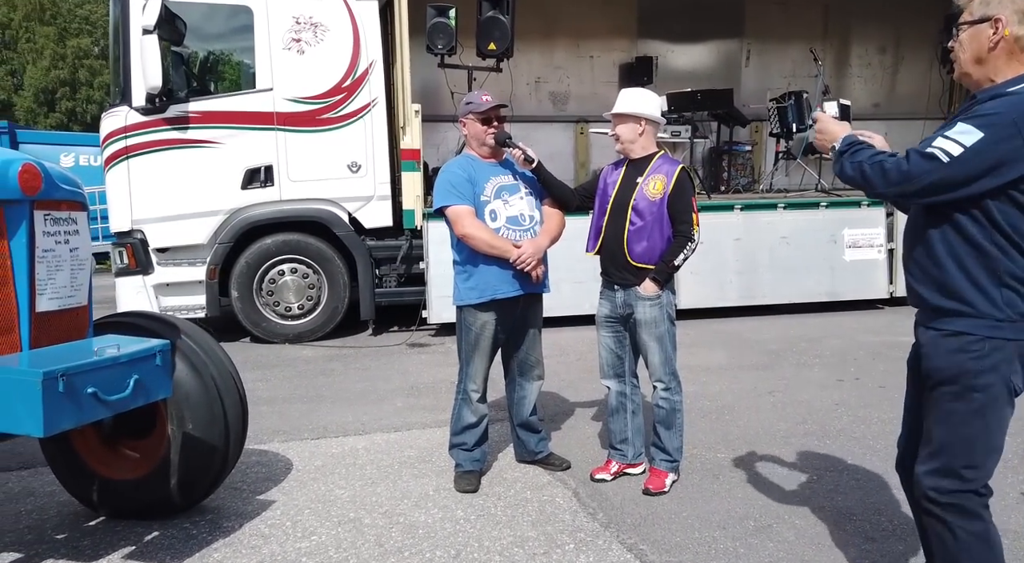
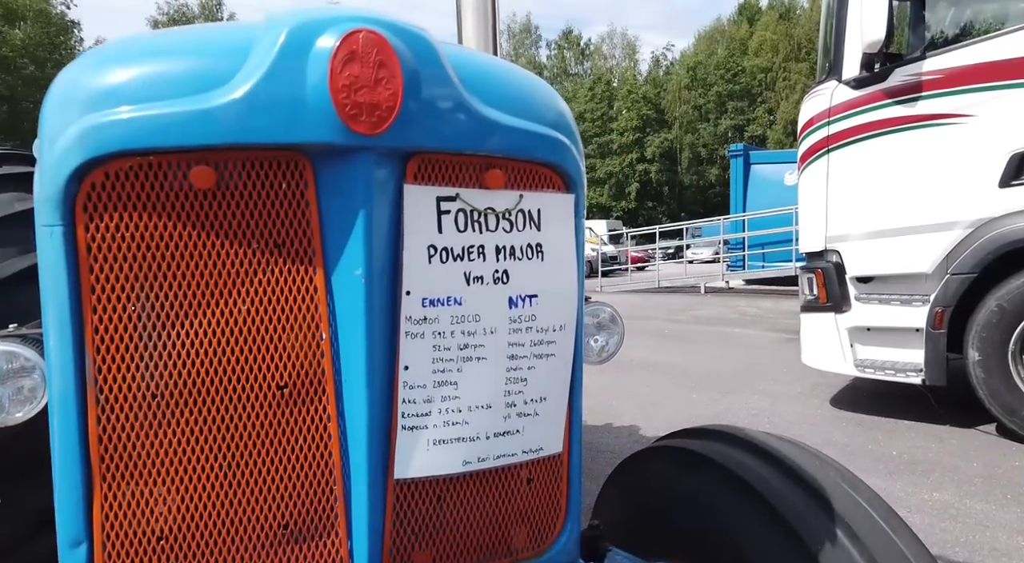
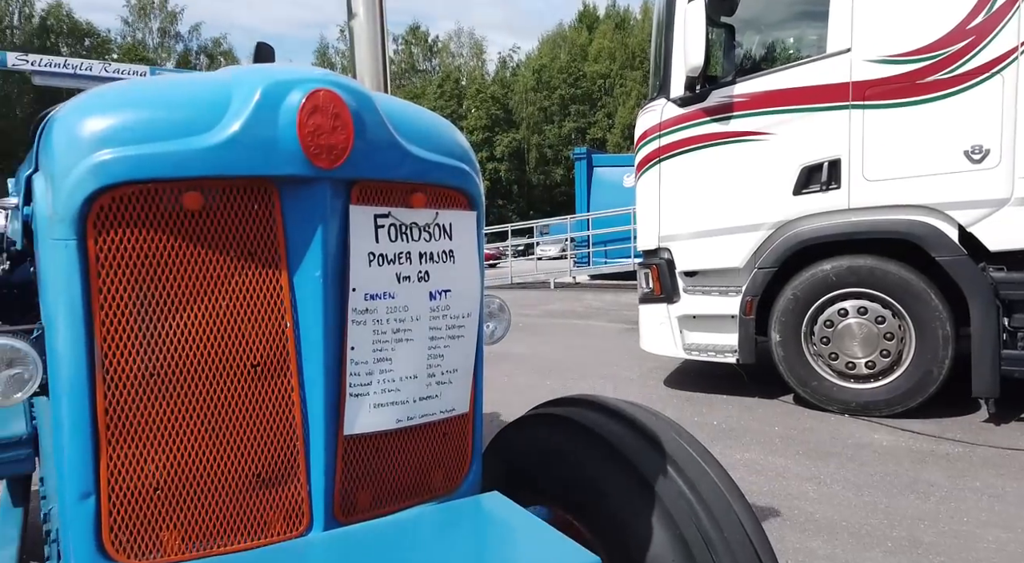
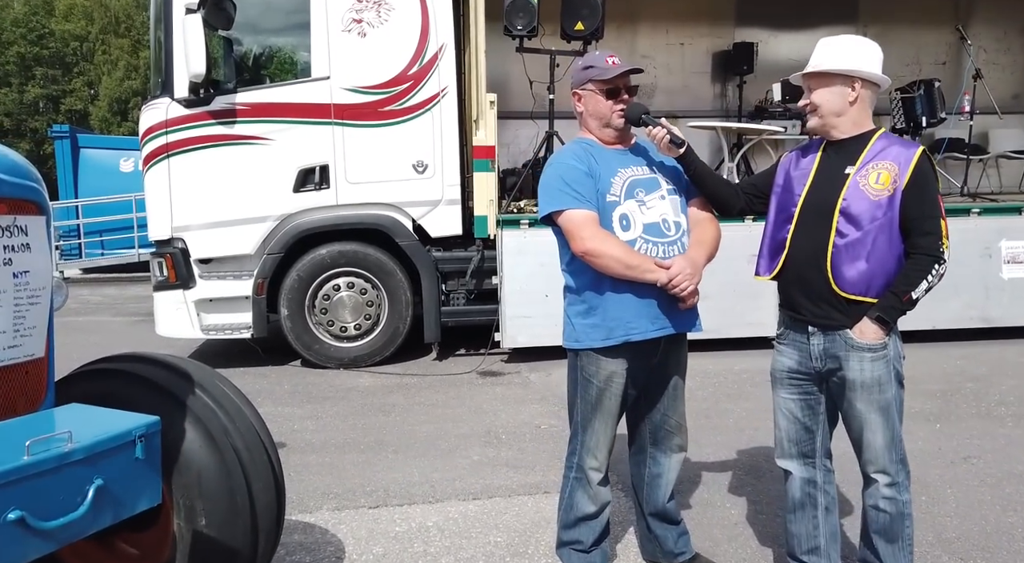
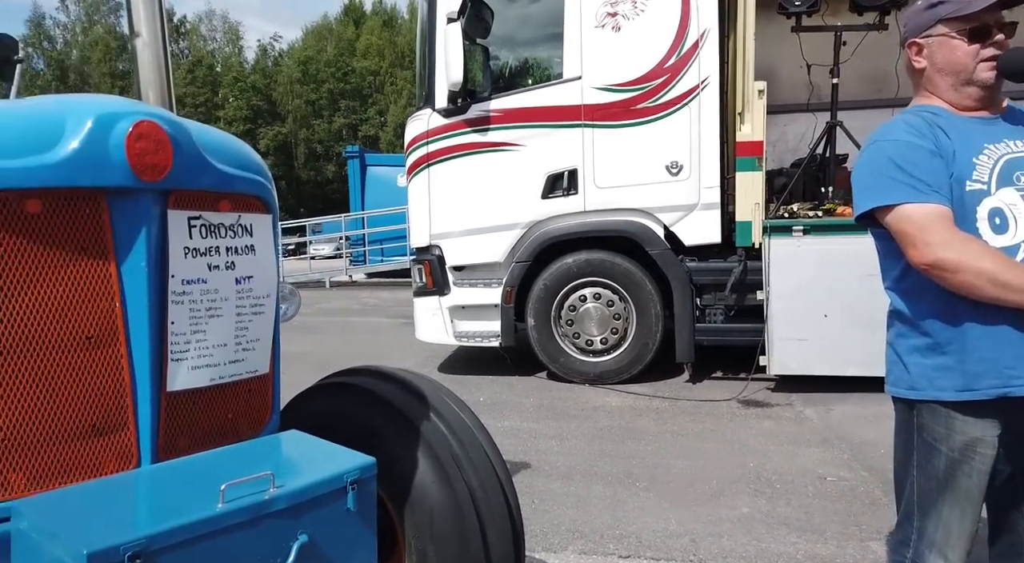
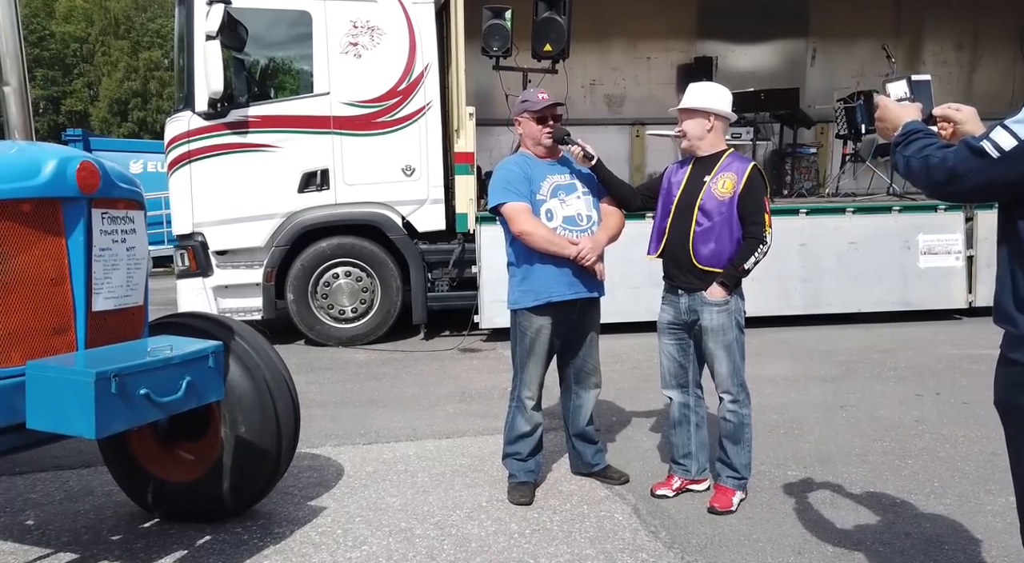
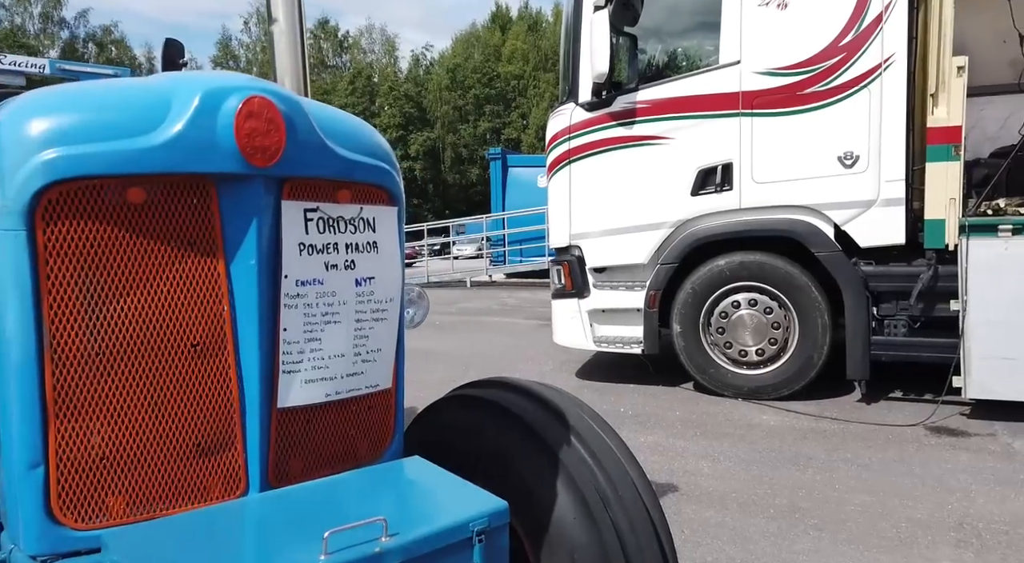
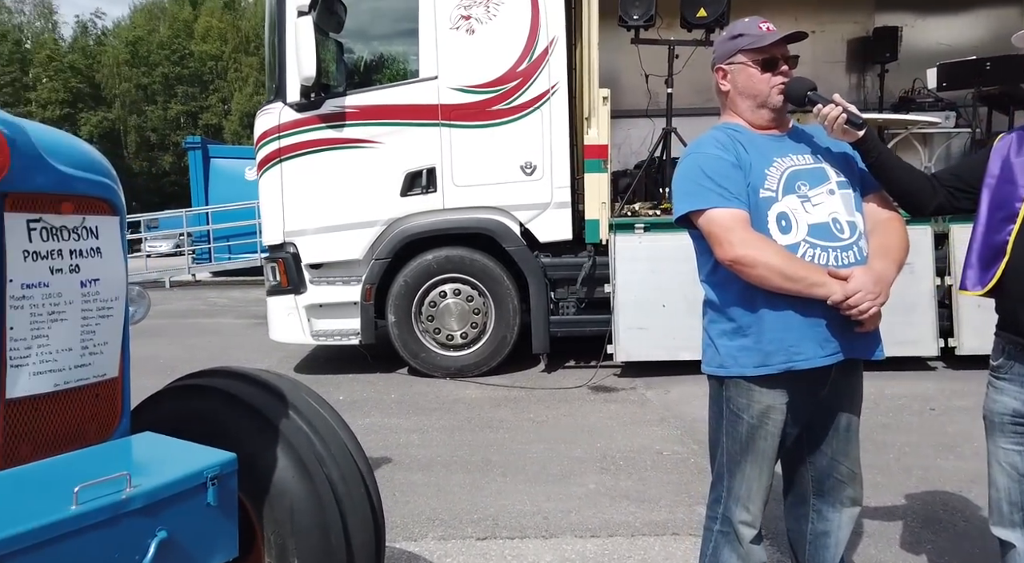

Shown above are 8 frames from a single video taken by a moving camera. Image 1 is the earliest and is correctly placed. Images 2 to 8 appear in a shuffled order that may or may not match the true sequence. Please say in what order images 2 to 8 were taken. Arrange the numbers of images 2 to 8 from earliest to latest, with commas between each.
6, 4, 8, 5, 7, 3, 2
